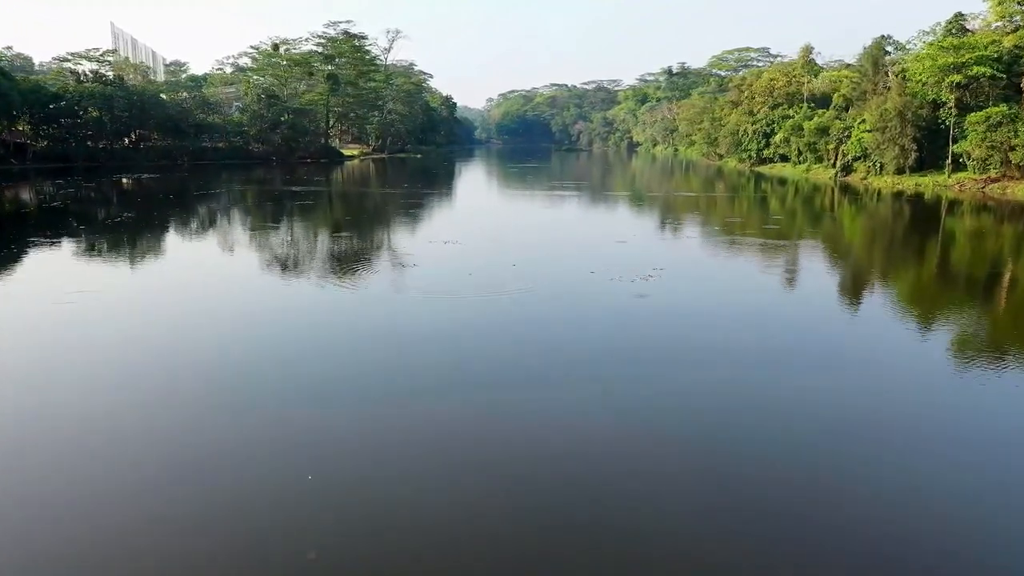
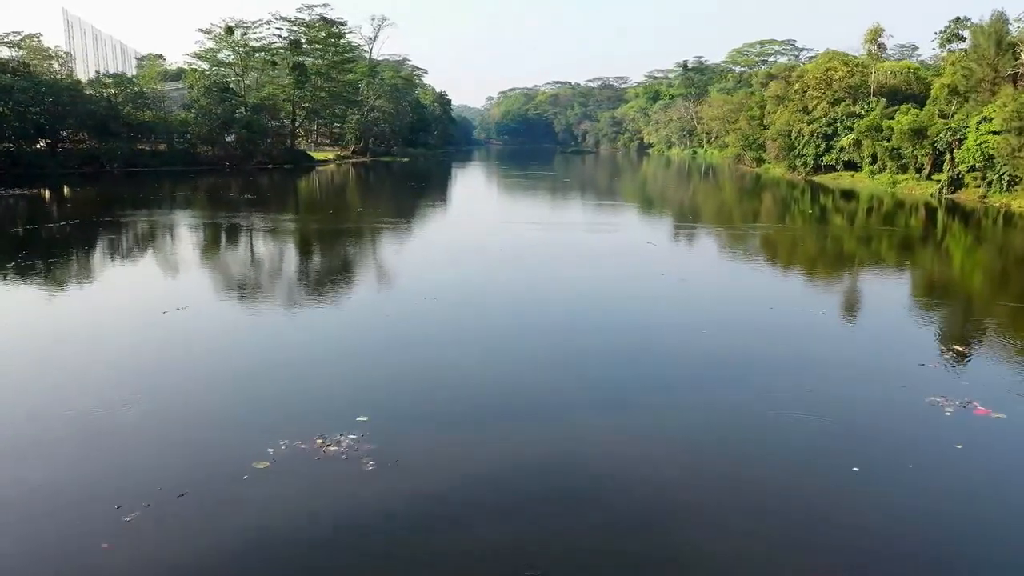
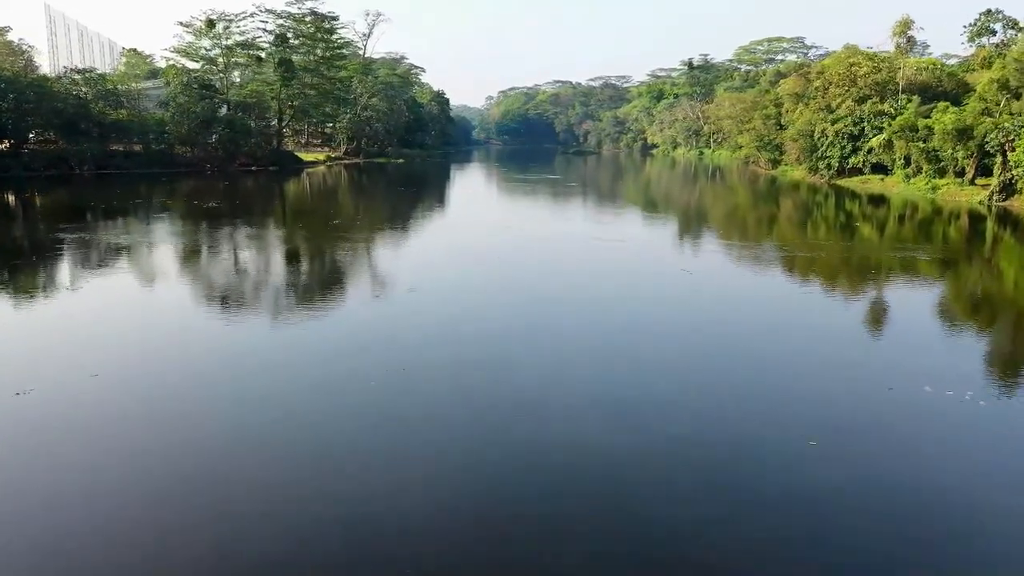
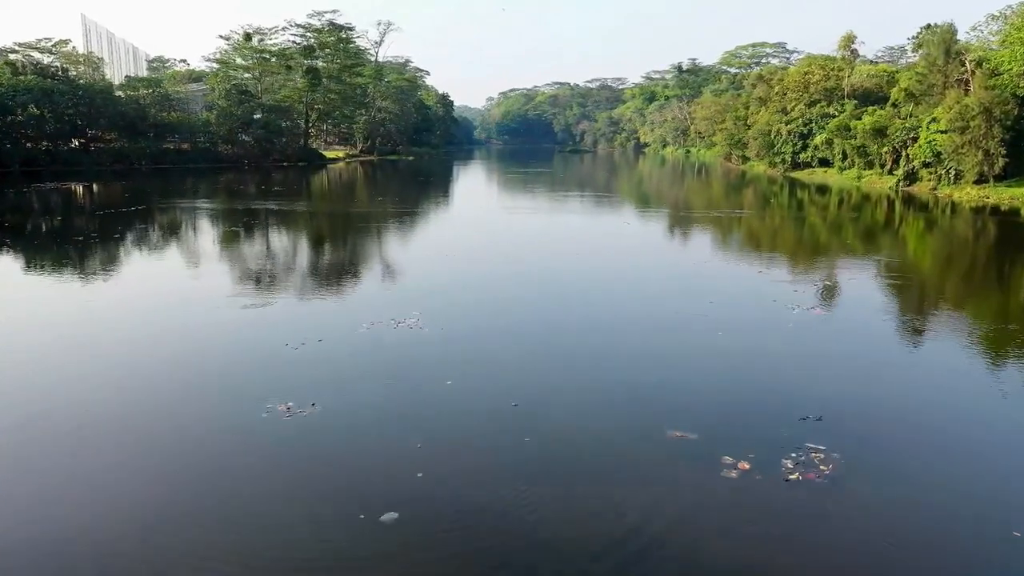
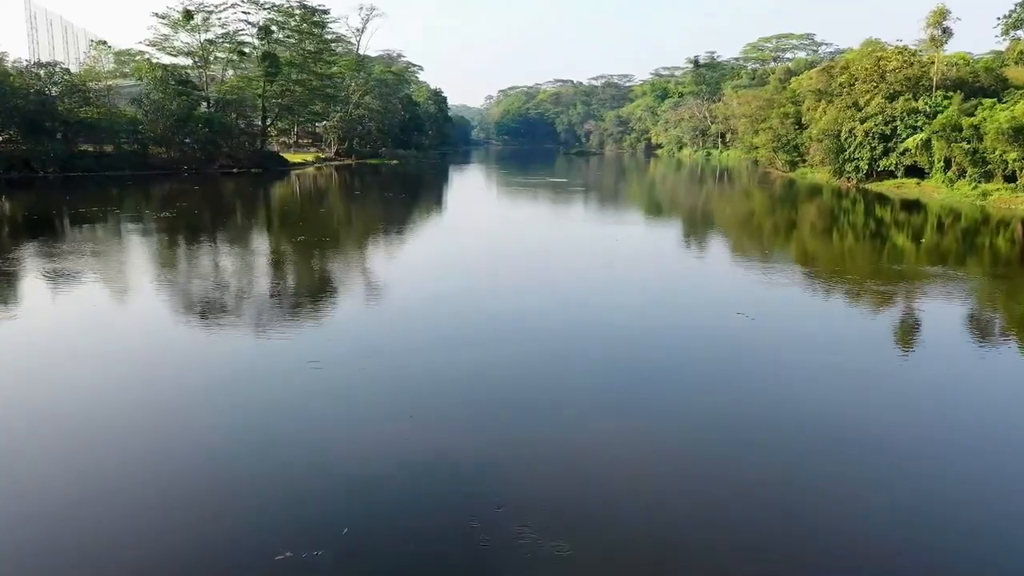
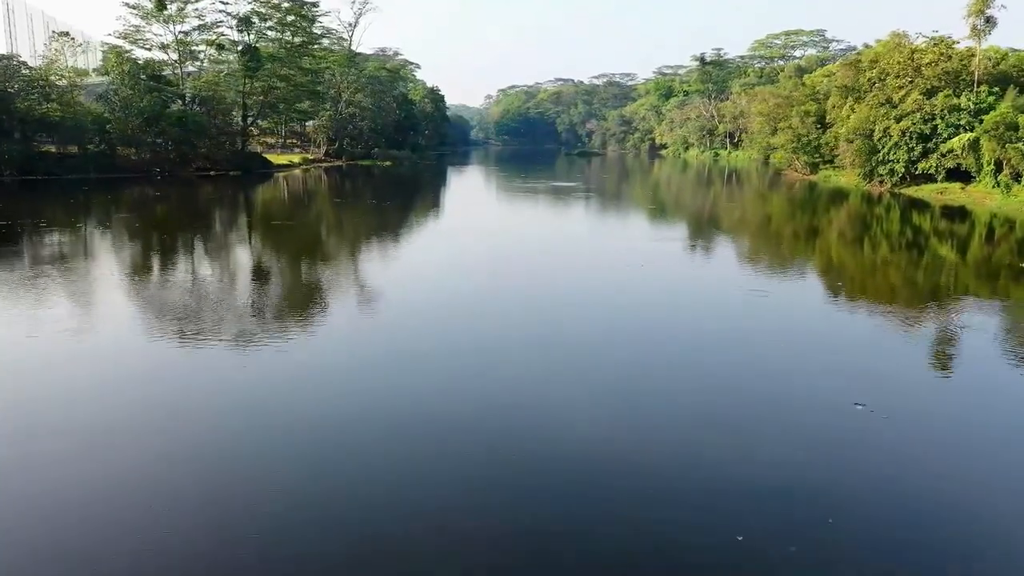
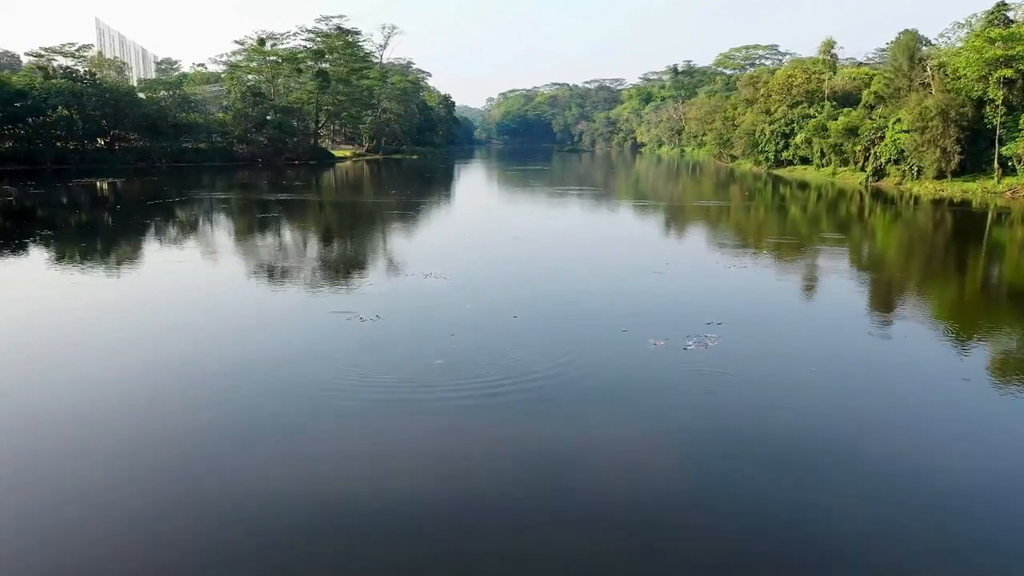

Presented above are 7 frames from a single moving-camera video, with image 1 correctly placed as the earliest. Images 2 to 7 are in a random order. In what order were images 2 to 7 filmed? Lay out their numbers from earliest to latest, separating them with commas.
7, 4, 2, 3, 5, 6
